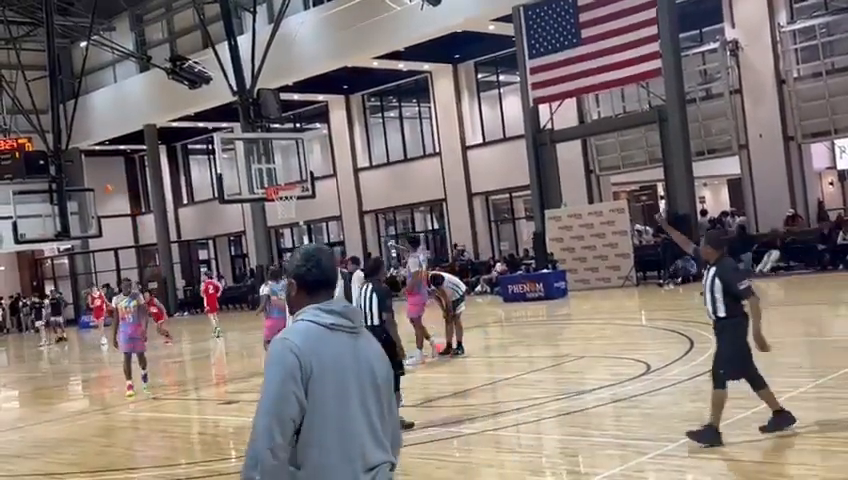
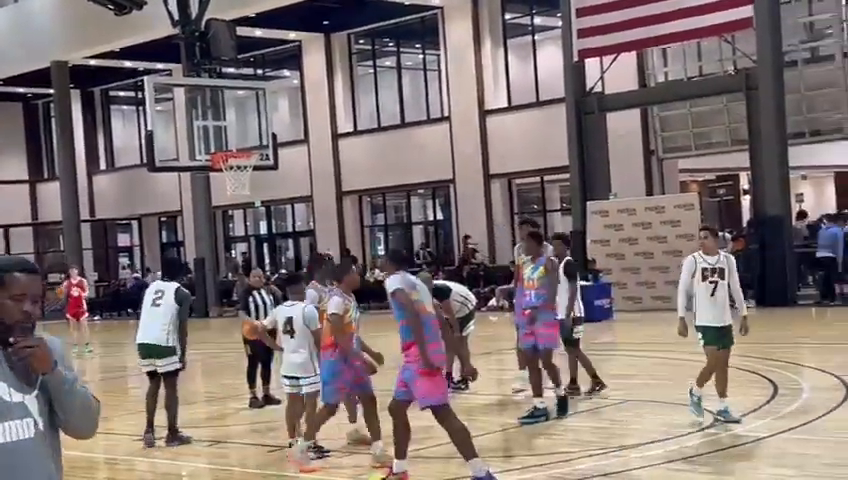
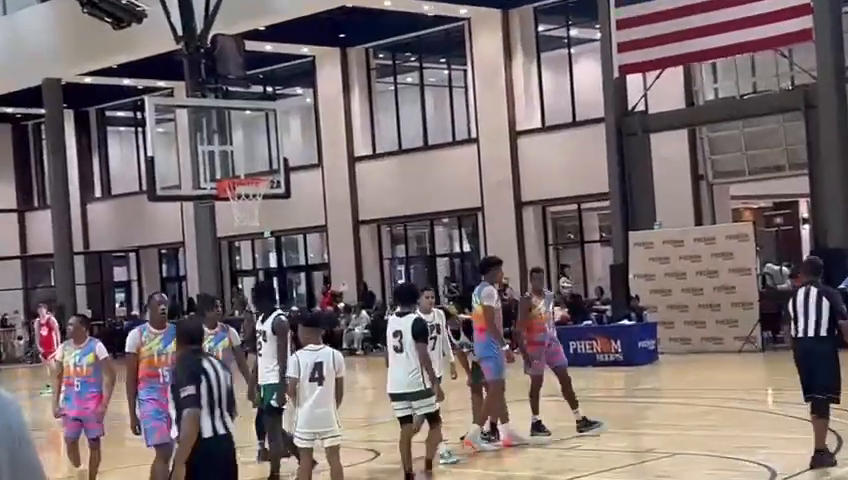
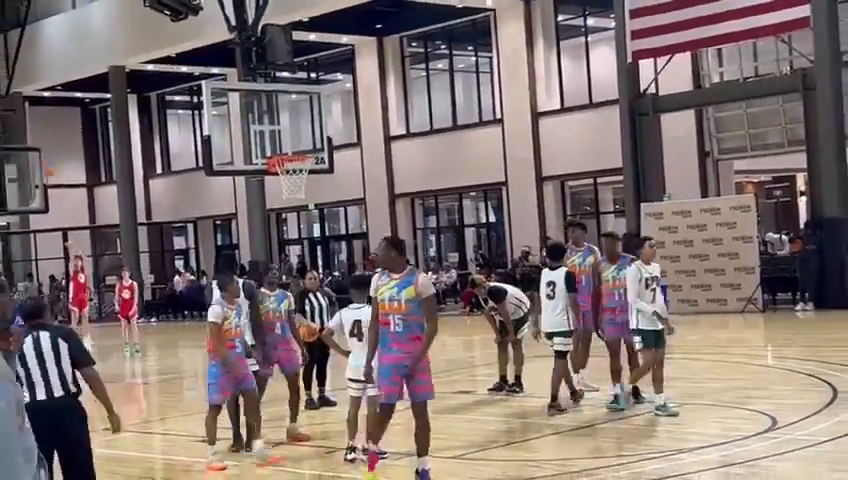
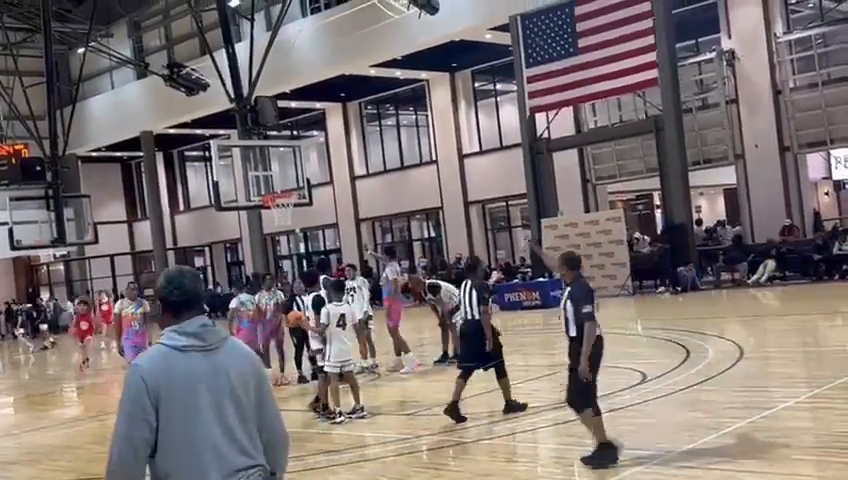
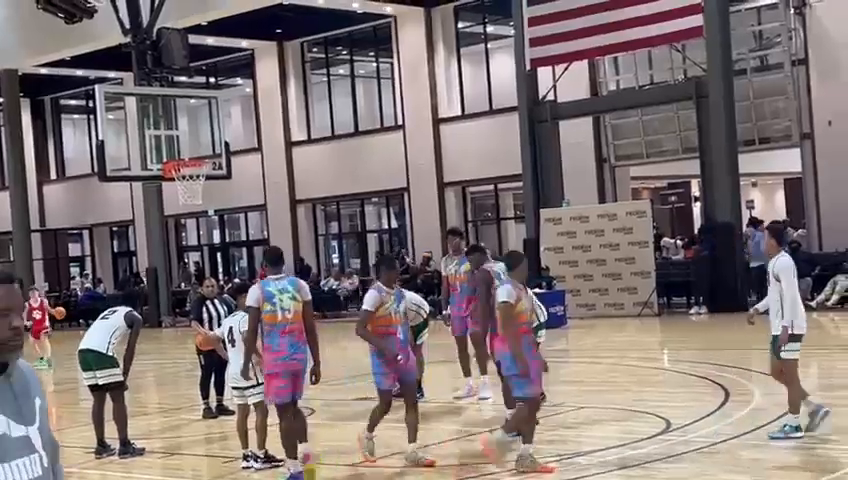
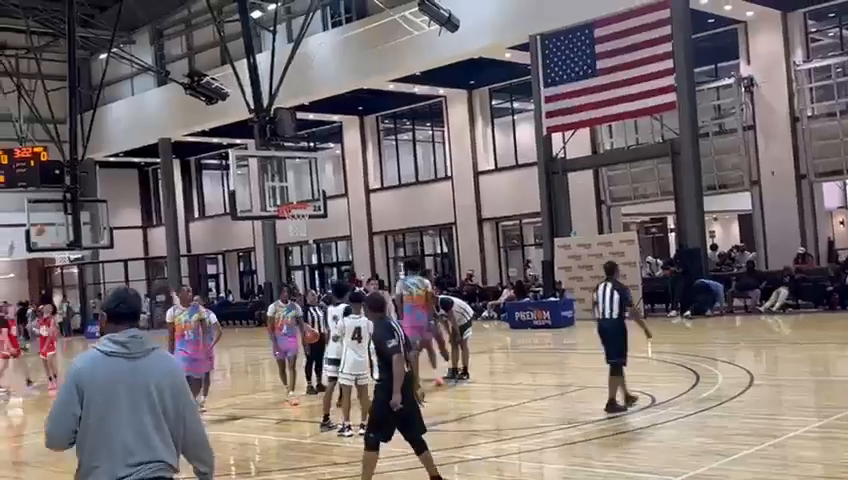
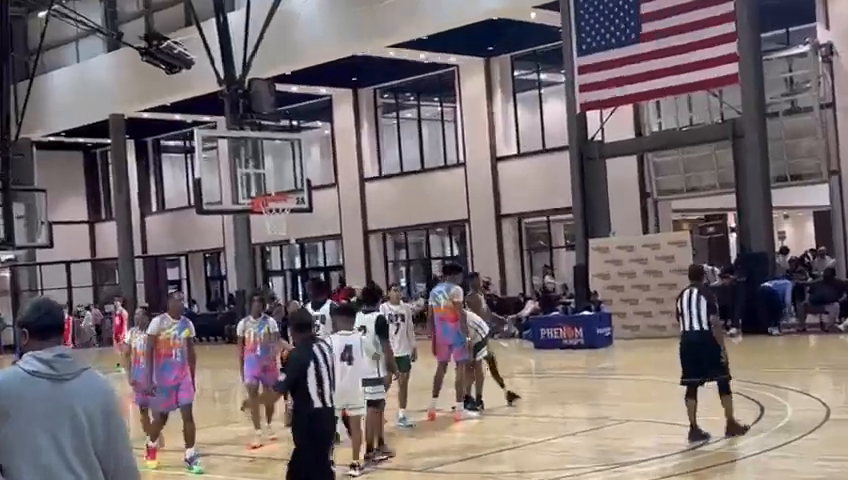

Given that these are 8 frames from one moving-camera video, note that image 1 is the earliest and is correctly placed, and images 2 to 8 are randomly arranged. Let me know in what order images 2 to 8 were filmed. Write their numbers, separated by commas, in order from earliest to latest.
5, 7, 8, 3, 4, 2, 6
